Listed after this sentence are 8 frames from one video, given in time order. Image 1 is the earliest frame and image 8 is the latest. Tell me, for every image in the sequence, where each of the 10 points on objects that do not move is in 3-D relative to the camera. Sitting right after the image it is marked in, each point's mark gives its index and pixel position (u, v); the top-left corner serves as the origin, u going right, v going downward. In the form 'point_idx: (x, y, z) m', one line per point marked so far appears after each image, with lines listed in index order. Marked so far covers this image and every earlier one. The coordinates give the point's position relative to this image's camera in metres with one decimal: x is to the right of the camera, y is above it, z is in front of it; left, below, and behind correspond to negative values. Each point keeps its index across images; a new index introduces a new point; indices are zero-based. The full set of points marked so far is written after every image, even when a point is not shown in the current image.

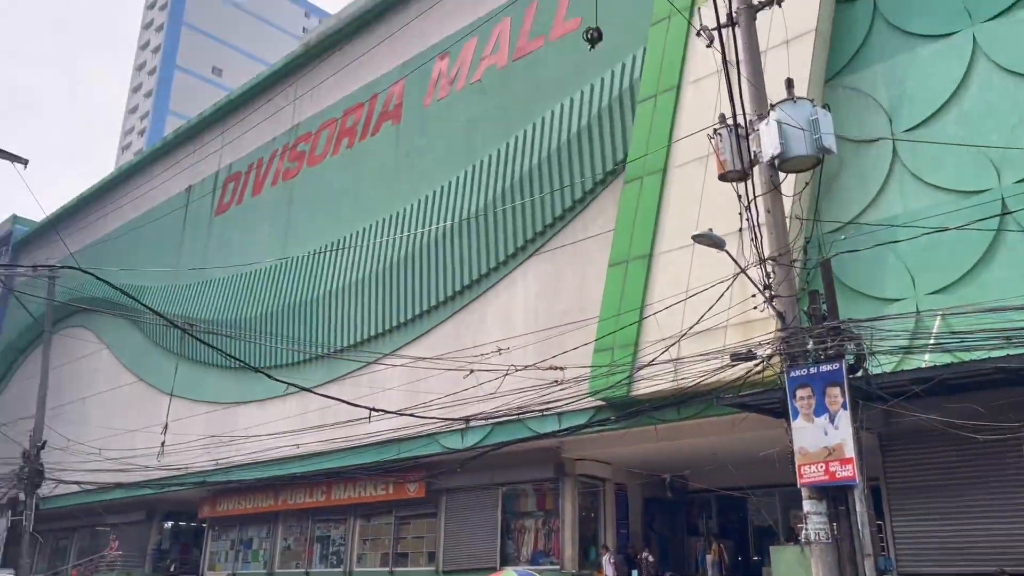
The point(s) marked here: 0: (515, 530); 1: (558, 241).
0: (+0.1, -5.5, +19.4) m
1: (+1.0, +1.0, +19.0) m
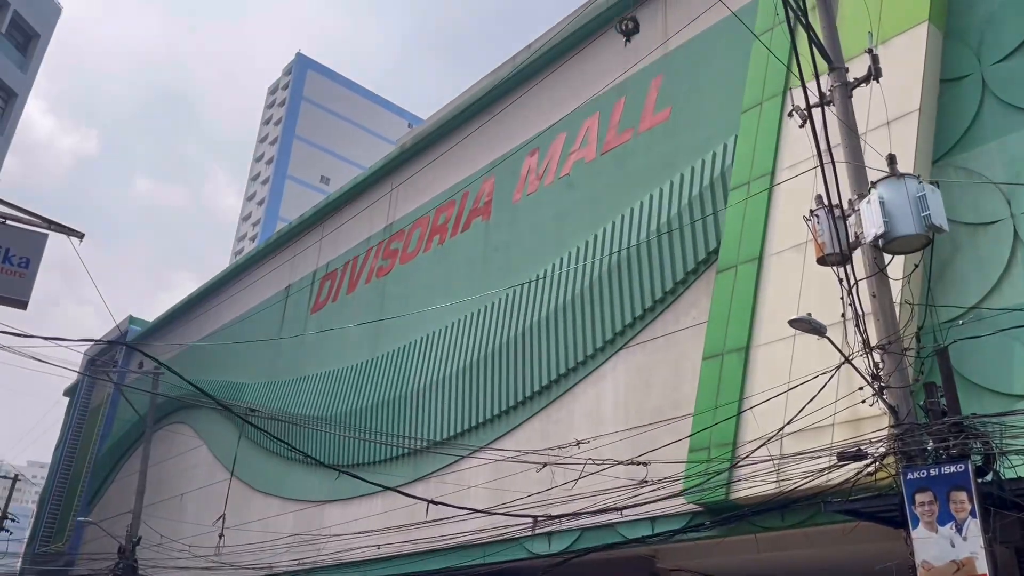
0: (+2.0, -7.6, +18.0) m
1: (+2.9, -1.0, +18.2) m
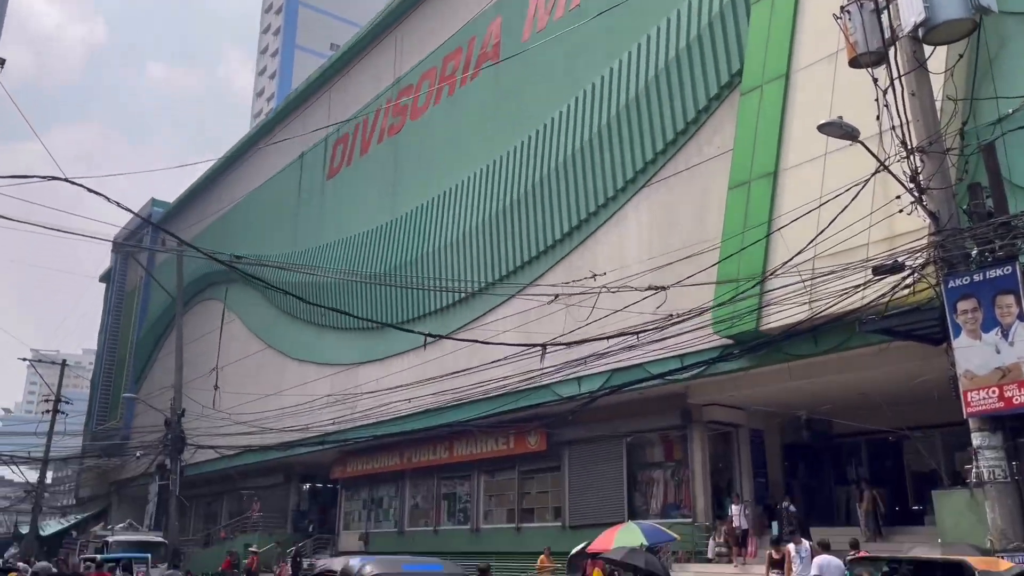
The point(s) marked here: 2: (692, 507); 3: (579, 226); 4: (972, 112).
0: (+2.8, -4.1, +18.2) m
1: (+3.2, +2.4, +17.3) m
2: (+3.6, -4.3, +17.0) m
3: (+1.5, +1.4, +19.2) m
4: (+6.5, +2.5, +12.2) m
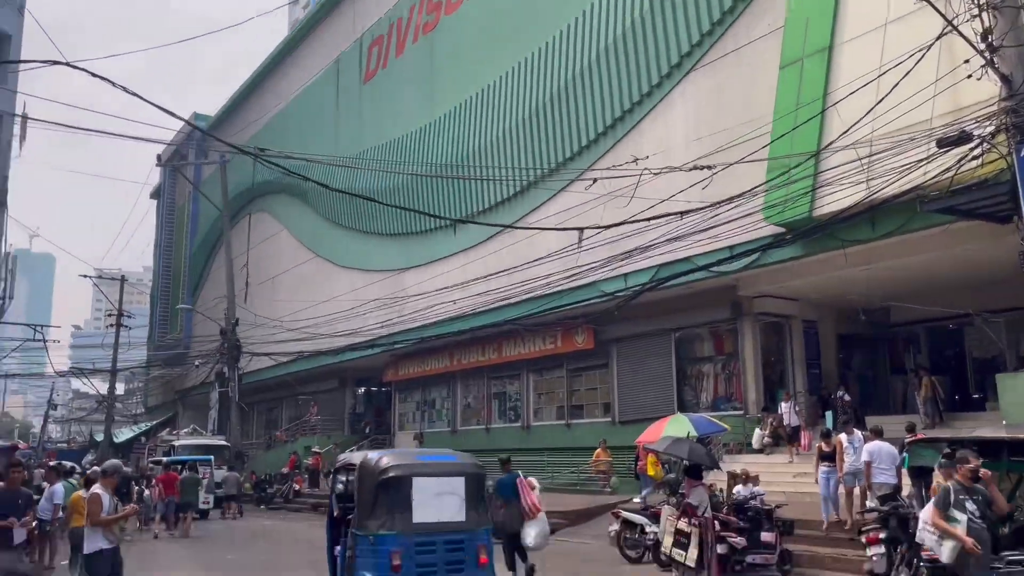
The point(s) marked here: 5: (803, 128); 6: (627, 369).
0: (+3.8, -1.9, +18.0) m
1: (+3.9, +4.6, +16.4) m
2: (+4.6, -2.2, +16.8) m
3: (+2.4, +3.7, +18.5) m
4: (+7.0, +4.1, +11.1) m
5: (+4.6, +2.5, +13.5) m
6: (+2.6, -1.9, +19.6) m
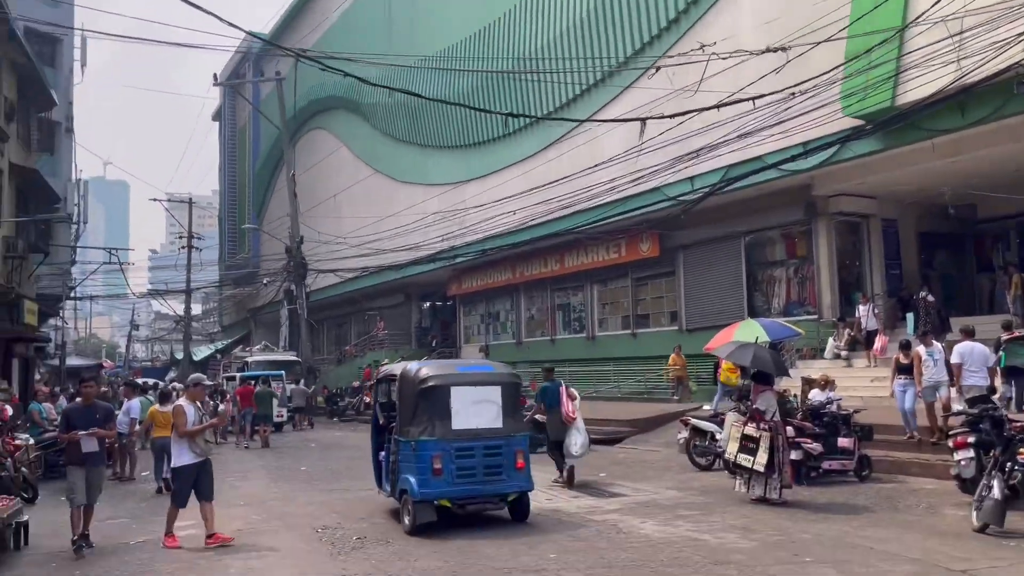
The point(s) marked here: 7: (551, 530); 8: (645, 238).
0: (+5.1, +0.1, +17.3) m
1: (+4.9, +6.4, +15.1) m
2: (+5.8, -0.3, +16.2) m
3: (+3.6, +5.7, +17.4) m
4: (+7.6, +5.5, +9.7) m
5: (+5.4, +4.0, +12.4) m
6: (+4.0, +0.3, +19.0) m
7: (+0.3, -2.0, +7.1) m
8: (+3.0, +1.2, +19.7) m
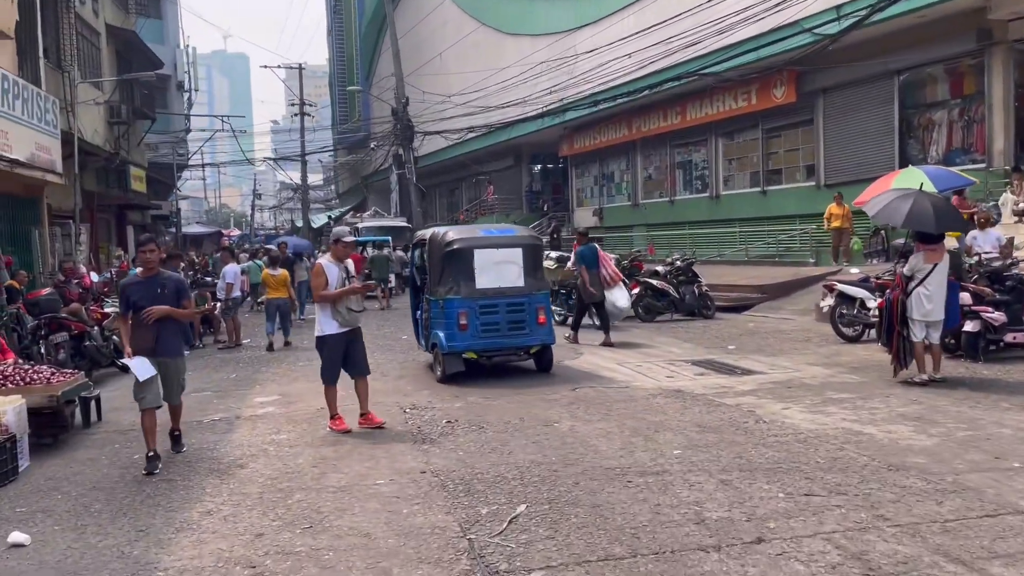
0: (+7.1, +2.8, +15.0) m
1: (+6.6, +8.6, +11.9) m
2: (+7.7, +2.2, +13.8) m
3: (+5.5, +8.3, +14.5) m
4: (+8.5, +6.9, +6.4) m
5: (+6.7, +5.9, +9.6) m
6: (+6.3, +3.2, +16.8) m
7: (+1.1, -0.9, +5.9) m
8: (+5.4, +4.2, +17.4) m
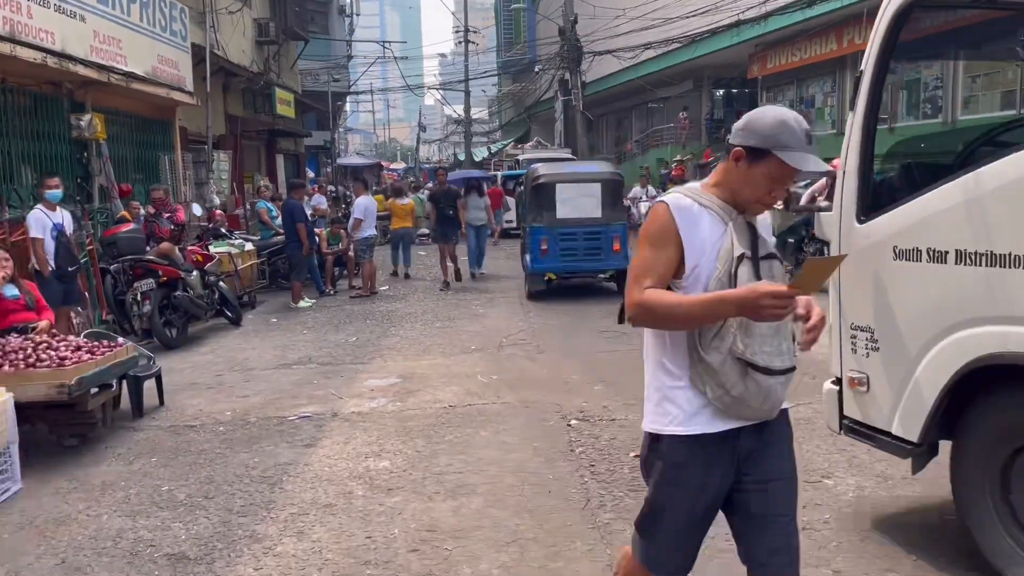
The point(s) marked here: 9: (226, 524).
0: (+9.8, +3.4, +10.9) m
1: (+8.7, +9.0, +7.5) m
2: (+10.1, +2.7, +9.7) m
3: (+8.2, +8.9, +10.2) m
4: (+9.6, +6.8, +1.9) m
5: (+8.4, +6.1, +5.4) m
6: (+9.3, +3.9, +12.7) m
7: (+2.1, -0.7, +3.4) m
8: (+8.5, +5.0, +13.4) m
9: (-1.1, -0.9, +3.2) m
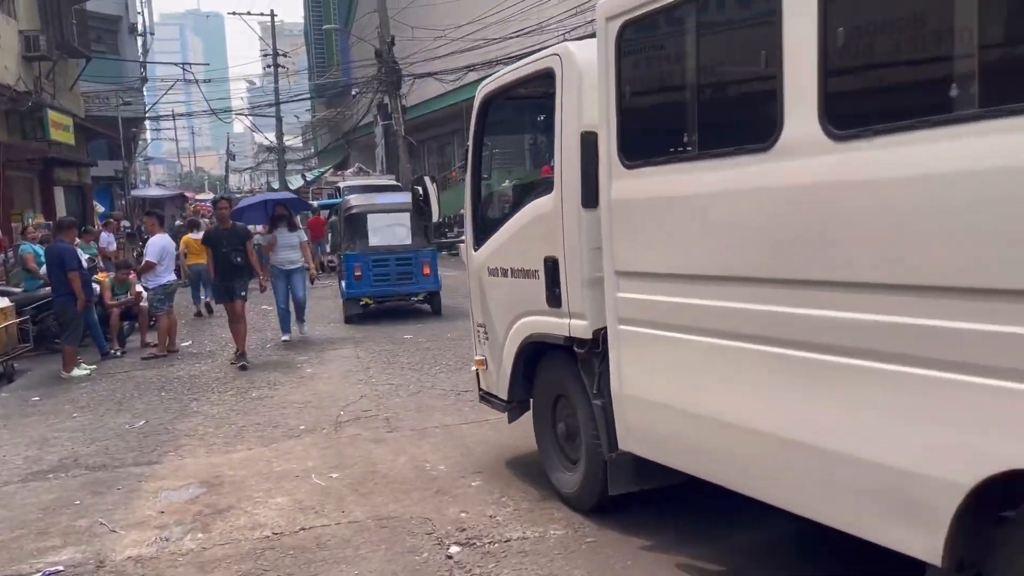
0: (+7.5, +3.3, +11.5) m
1: (+6.9, +9.0, +8.2) m
2: (+8.1, +2.7, +10.4) m
3: (+5.8, +8.7, +10.7) m
4: (+9.0, +7.0, +2.8) m
5: (+7.2, +6.1, +6.0) m
6: (+6.7, +3.8, +13.3) m
7: (+1.7, -0.9, +2.5) m
8: (+5.7, +4.7, +13.8) m
9: (-1.3, -1.2, +1.7) m
